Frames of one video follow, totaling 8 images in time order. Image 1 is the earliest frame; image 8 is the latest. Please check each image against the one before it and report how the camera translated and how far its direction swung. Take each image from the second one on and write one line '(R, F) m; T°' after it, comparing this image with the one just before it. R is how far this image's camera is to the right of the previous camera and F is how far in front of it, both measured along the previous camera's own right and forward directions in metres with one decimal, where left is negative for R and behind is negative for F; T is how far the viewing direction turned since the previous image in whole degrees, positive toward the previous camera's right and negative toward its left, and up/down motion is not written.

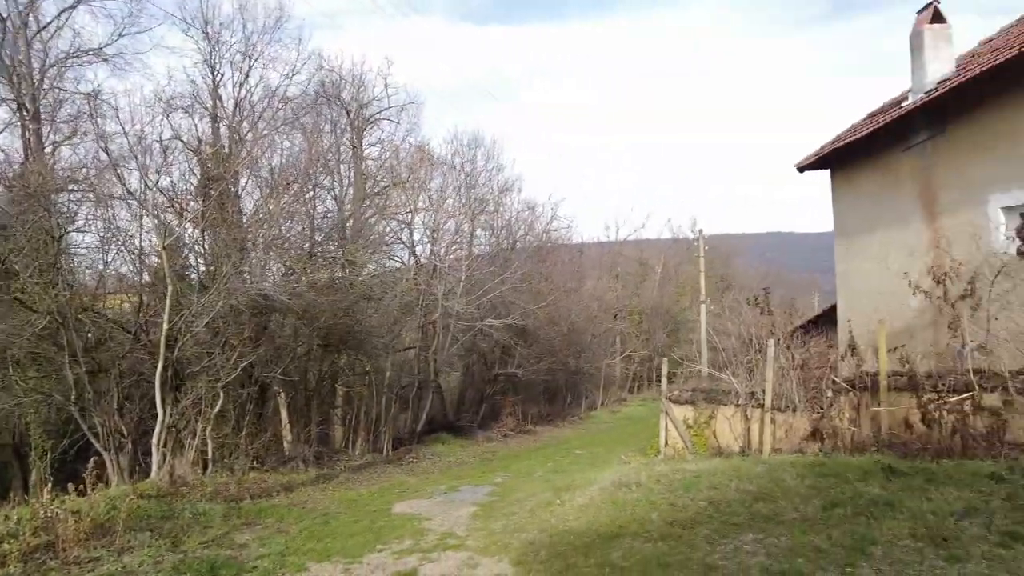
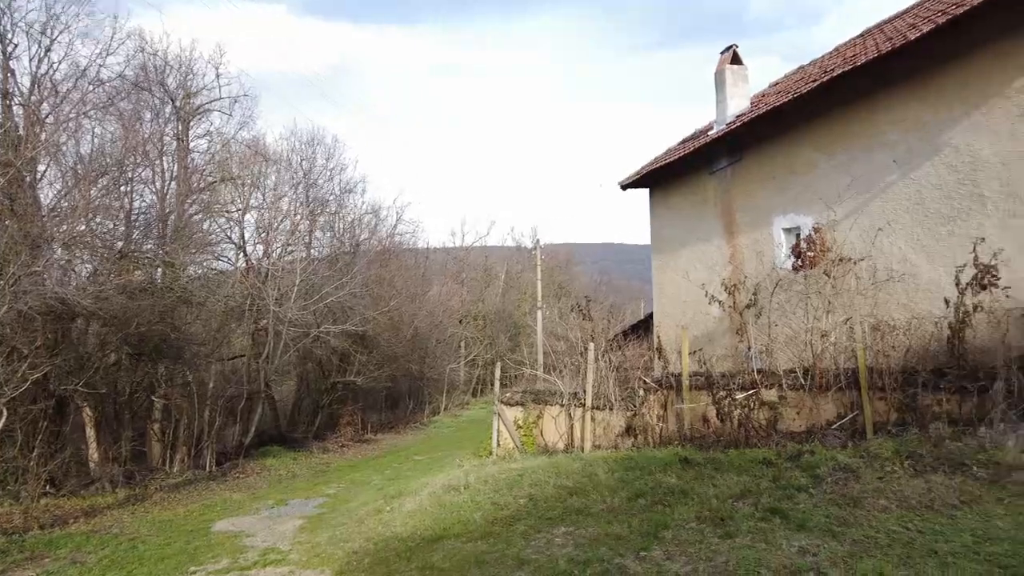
(+0.1, -0.1) m; +13°
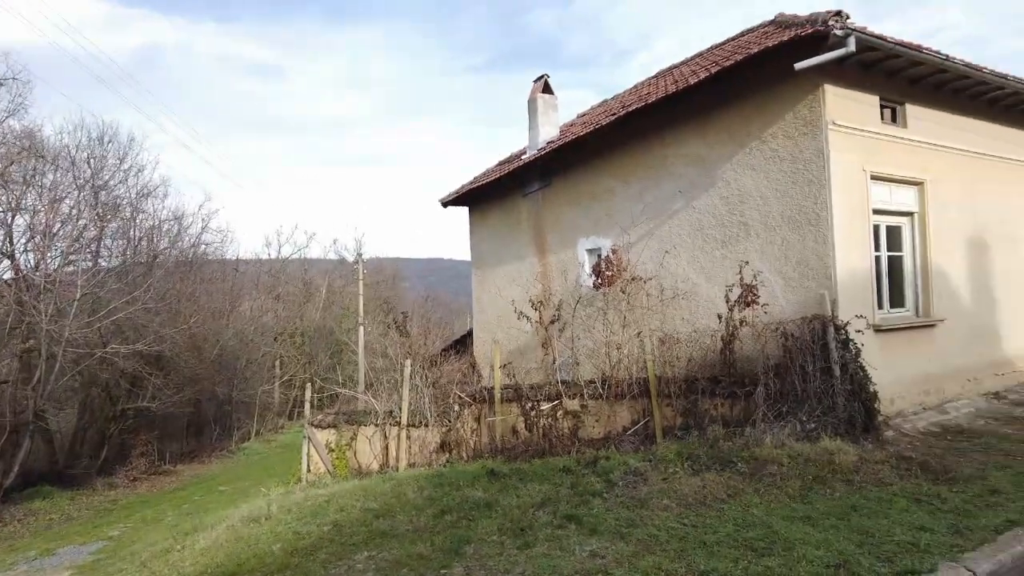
(+0.2, 0.0) m; +15°
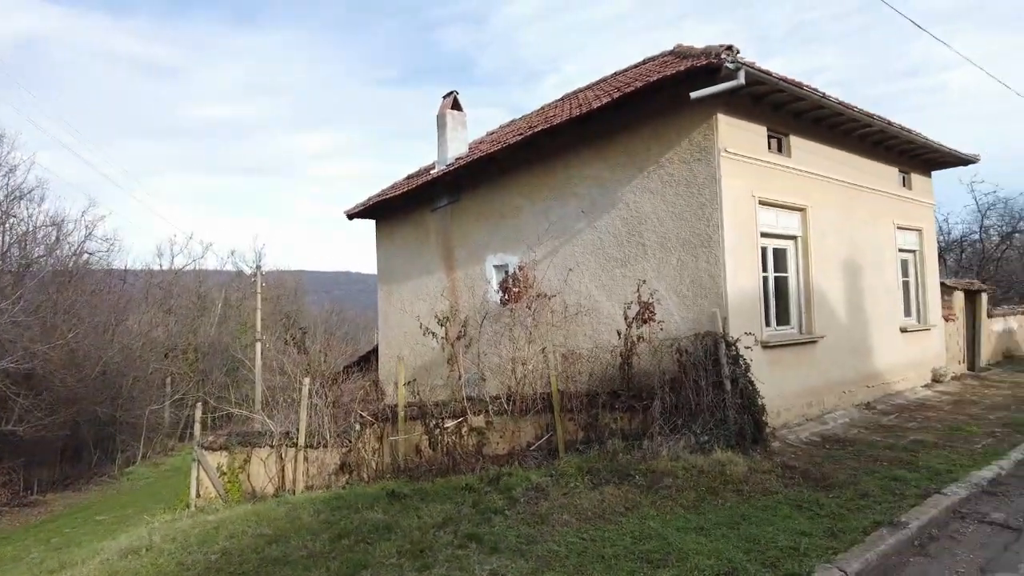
(+0.1, 0.0) m; +8°
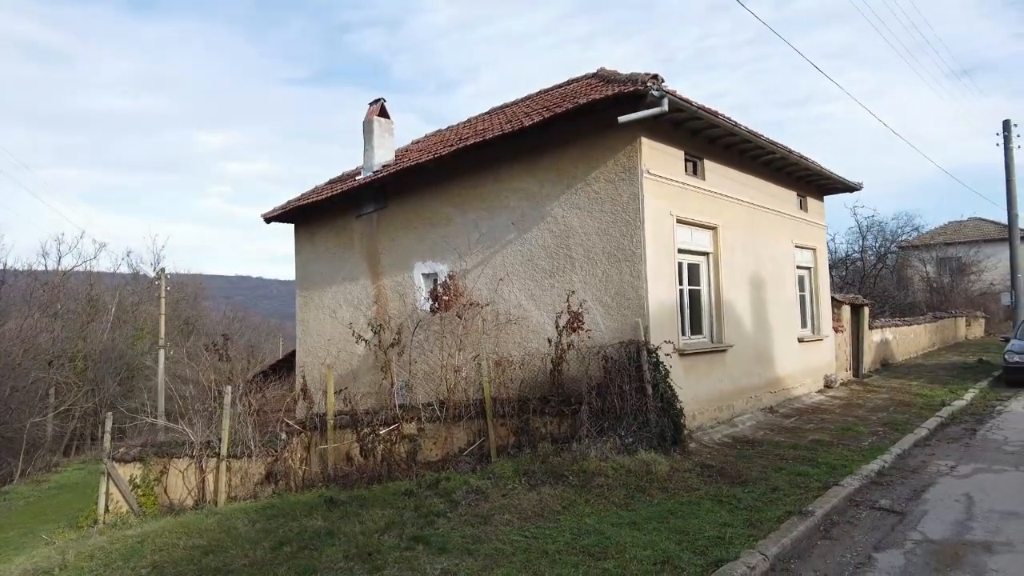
(-0.3, -0.2) m; +8°
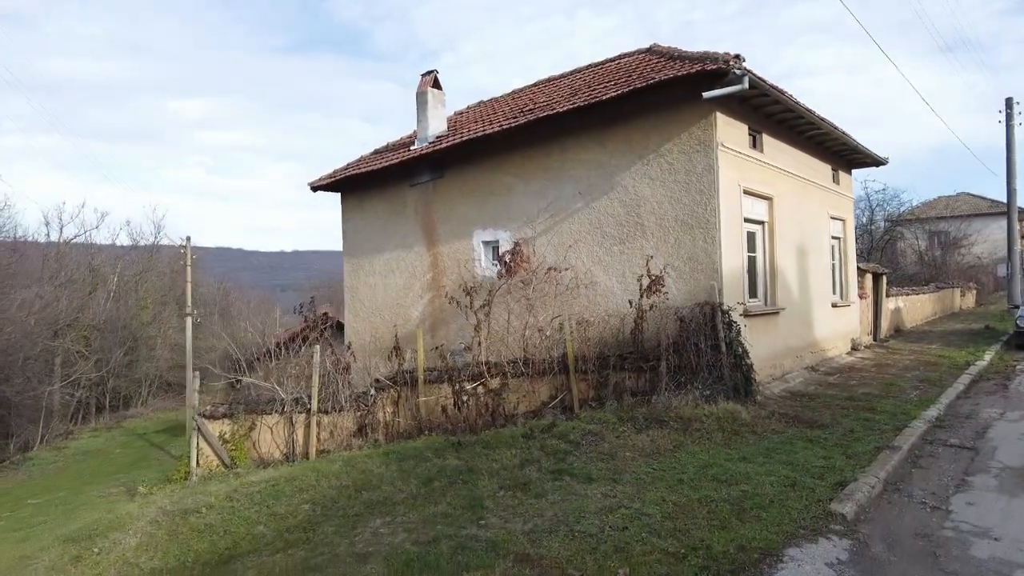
(-1.3, -0.6) m; +2°
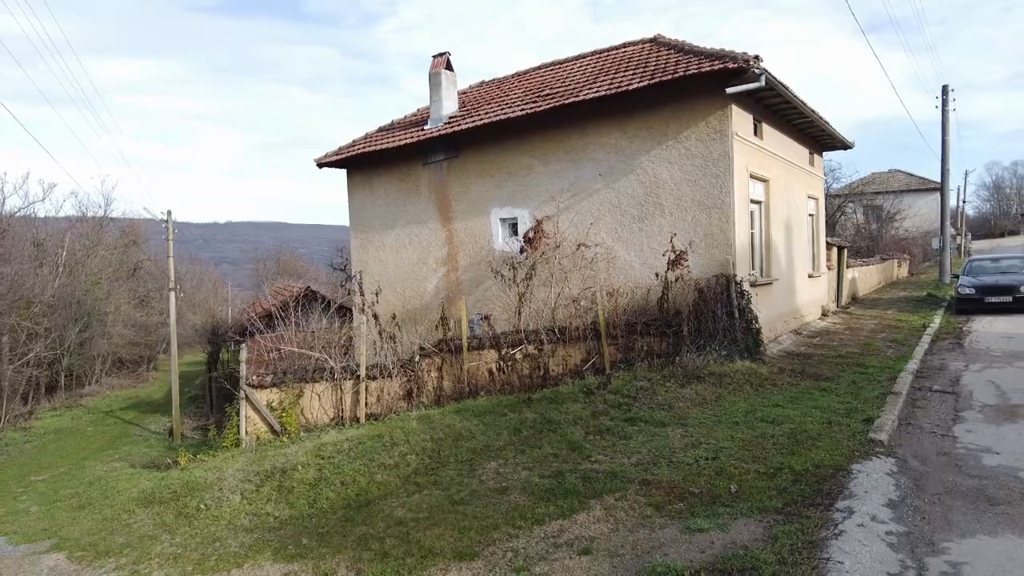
(-1.4, -0.8) m; +5°
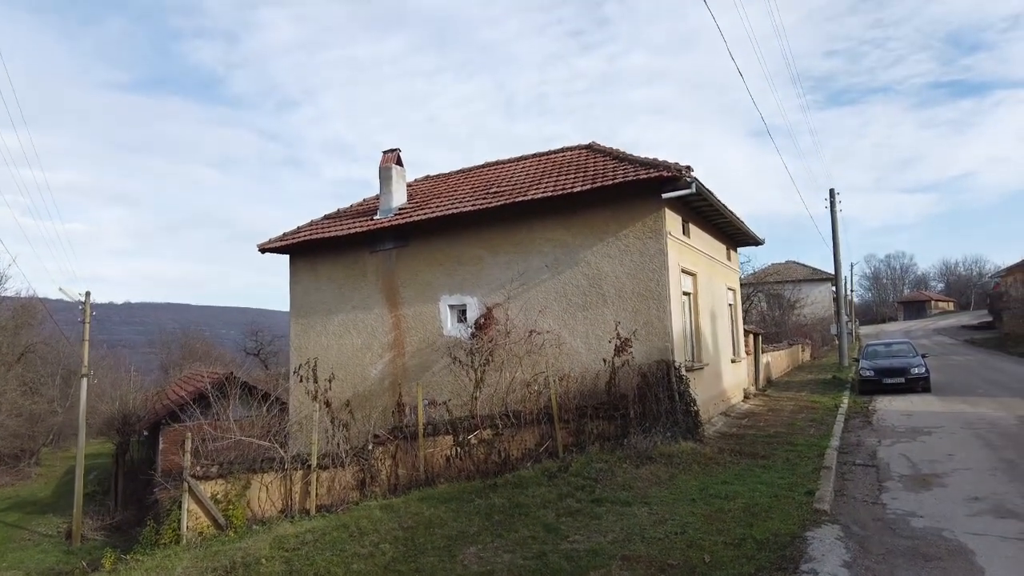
(-0.6, -0.4) m; +7°
